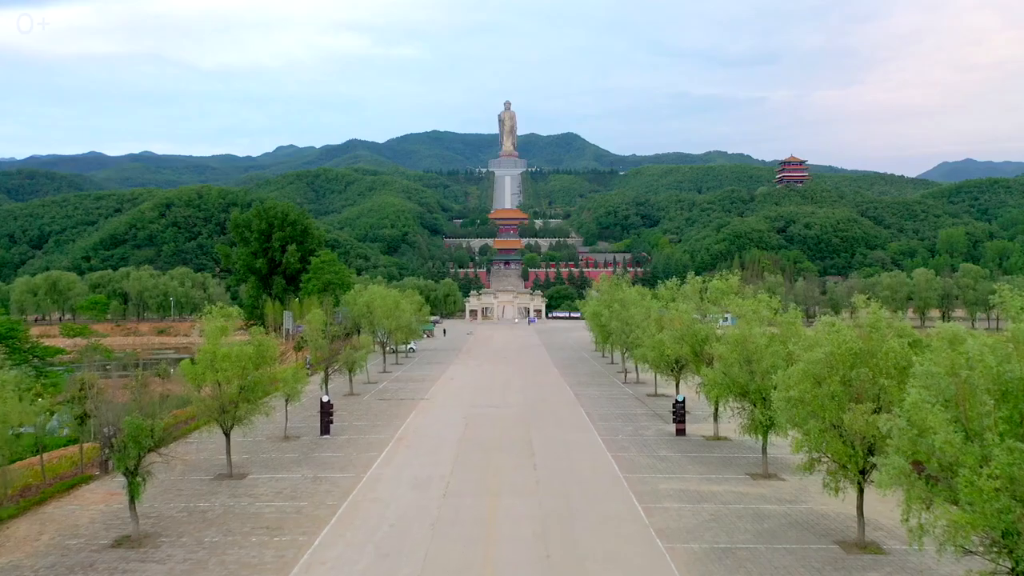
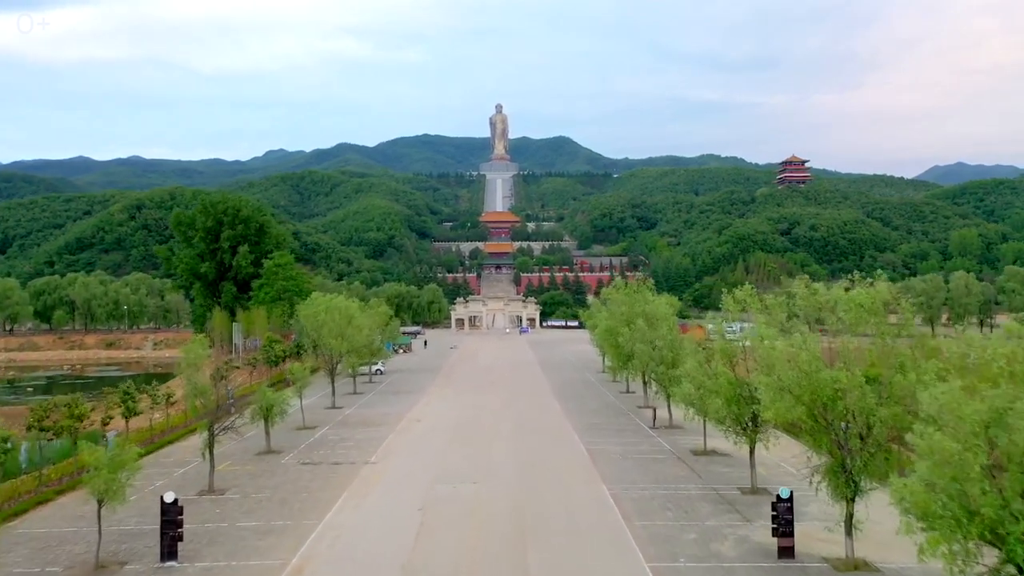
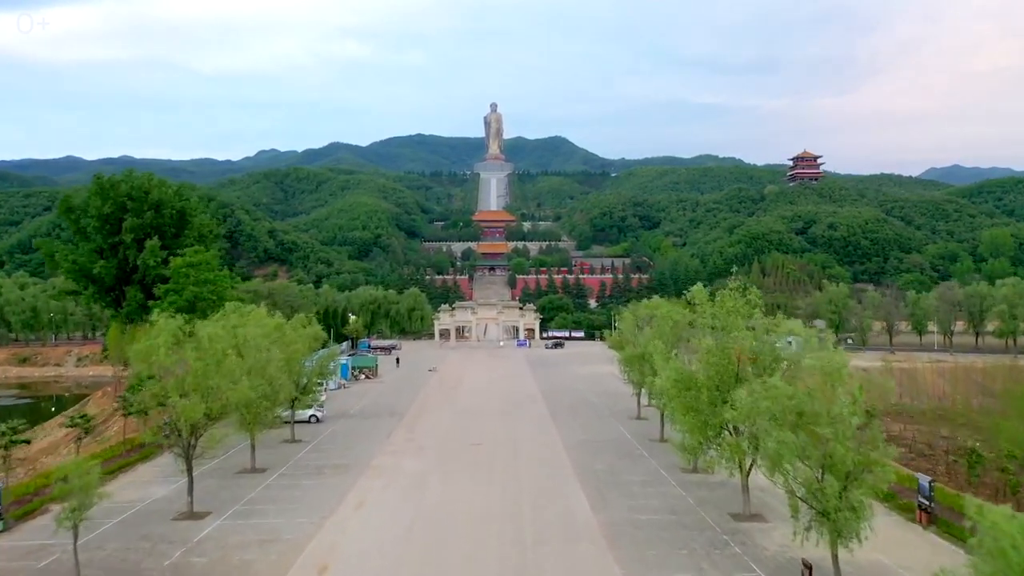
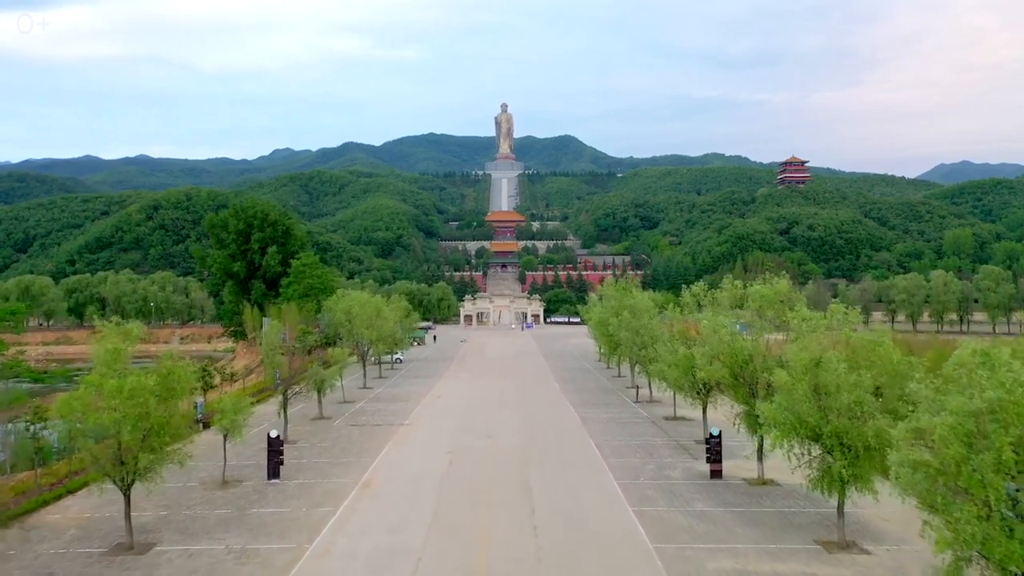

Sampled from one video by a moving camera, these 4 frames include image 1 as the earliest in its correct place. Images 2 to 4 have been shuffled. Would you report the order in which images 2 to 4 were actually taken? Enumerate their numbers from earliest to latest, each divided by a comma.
4, 2, 3
